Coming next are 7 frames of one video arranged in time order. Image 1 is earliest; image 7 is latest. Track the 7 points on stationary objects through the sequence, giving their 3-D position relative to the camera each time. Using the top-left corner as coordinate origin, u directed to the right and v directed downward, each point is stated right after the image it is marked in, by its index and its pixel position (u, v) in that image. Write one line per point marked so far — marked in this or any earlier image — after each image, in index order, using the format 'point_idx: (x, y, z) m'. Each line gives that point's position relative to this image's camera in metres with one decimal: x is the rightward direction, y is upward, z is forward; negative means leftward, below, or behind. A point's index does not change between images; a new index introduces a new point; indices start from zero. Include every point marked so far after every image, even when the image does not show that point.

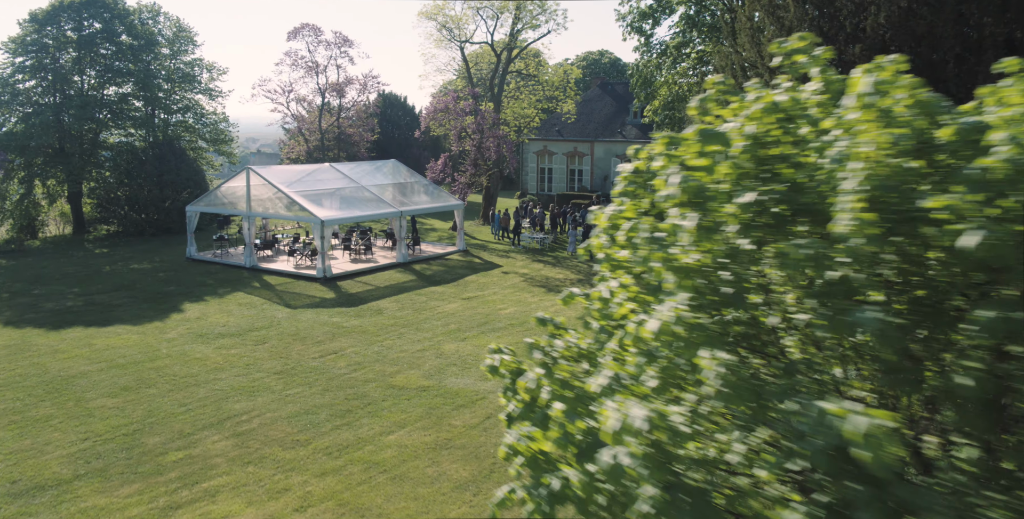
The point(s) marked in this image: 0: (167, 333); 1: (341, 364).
0: (-8.0, -1.7, +16.5) m
1: (-3.4, -2.1, +14.2) m
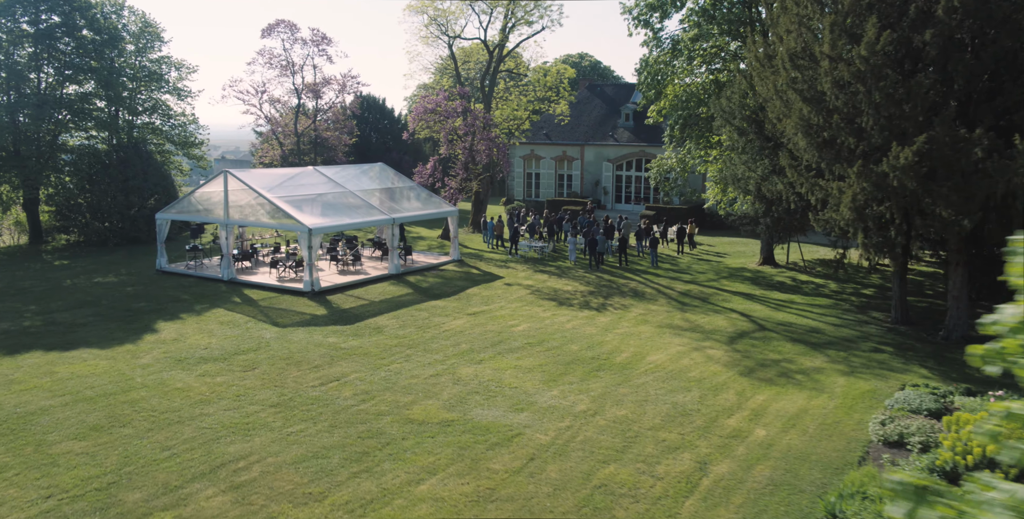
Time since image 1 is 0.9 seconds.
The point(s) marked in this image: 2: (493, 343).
0: (-7.6, -2.0, +14.6) m
1: (-2.9, -2.3, +12.4) m
2: (-0.4, -1.8, +15.5) m
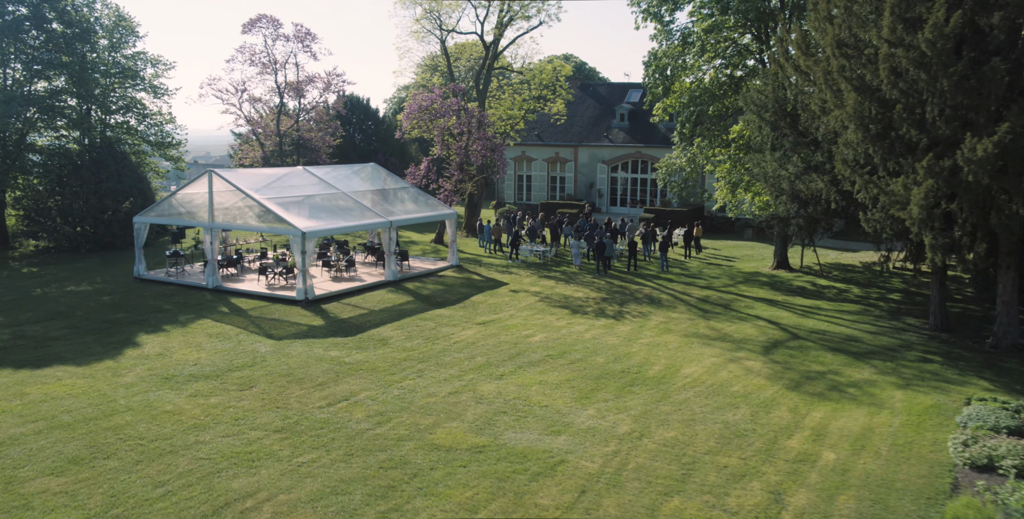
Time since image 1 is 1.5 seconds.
0: (-7.1, -2.1, +13.1) m
1: (-2.4, -2.4, +11.2) m
2: (0.0, -1.9, +14.3) m
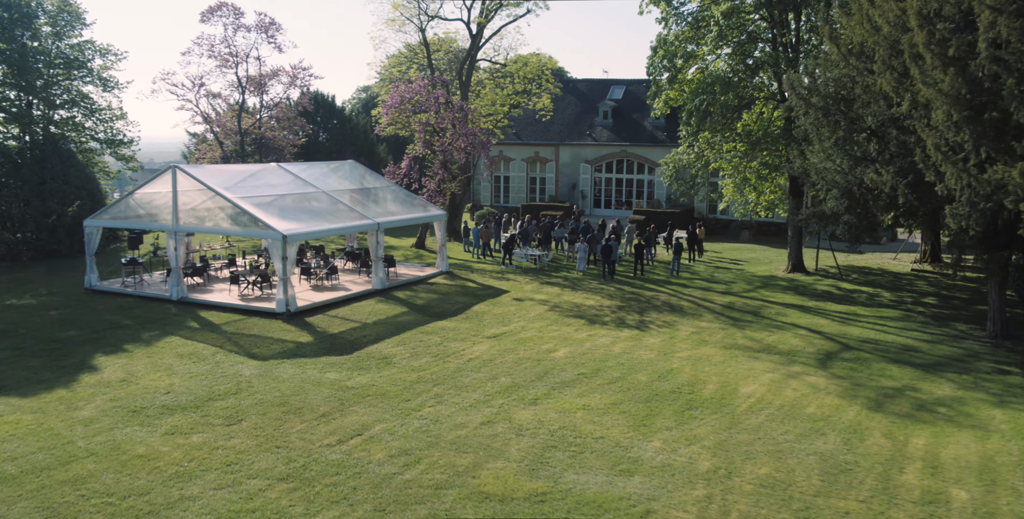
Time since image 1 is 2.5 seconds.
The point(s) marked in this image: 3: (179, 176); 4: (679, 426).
0: (-6.6, -2.3, +10.9) m
1: (-1.7, -2.5, +9.2) m
2: (+0.4, -2.0, +12.5) m
3: (-8.8, +2.2, +19.0) m
4: (+2.4, -2.3, +10.0) m
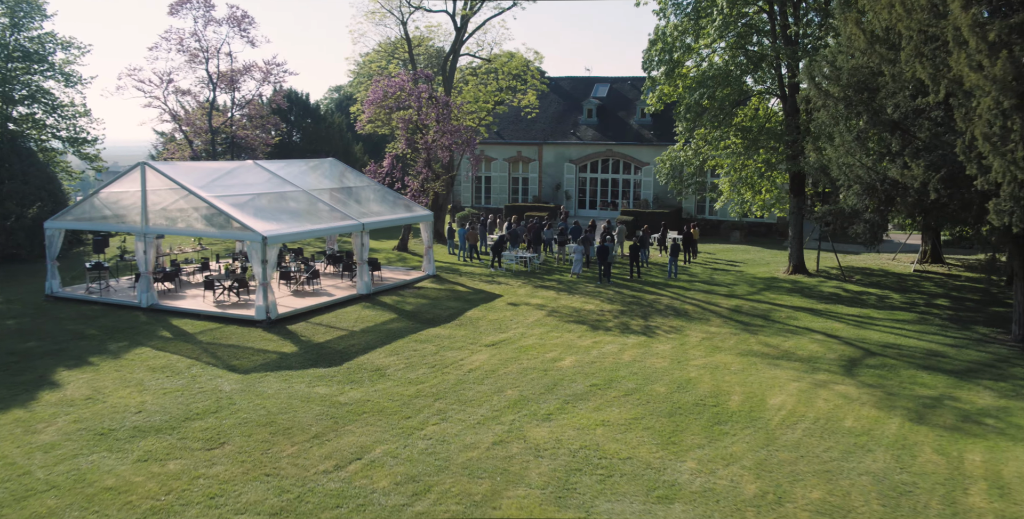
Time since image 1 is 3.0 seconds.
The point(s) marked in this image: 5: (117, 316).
0: (-6.4, -2.4, +9.7) m
1: (-1.5, -2.6, +8.2) m
2: (+0.6, -2.1, +11.5) m
3: (-9.0, +2.1, +17.7) m
4: (+2.6, -2.4, +9.2) m
5: (-9.1, -1.3, +16.5) m
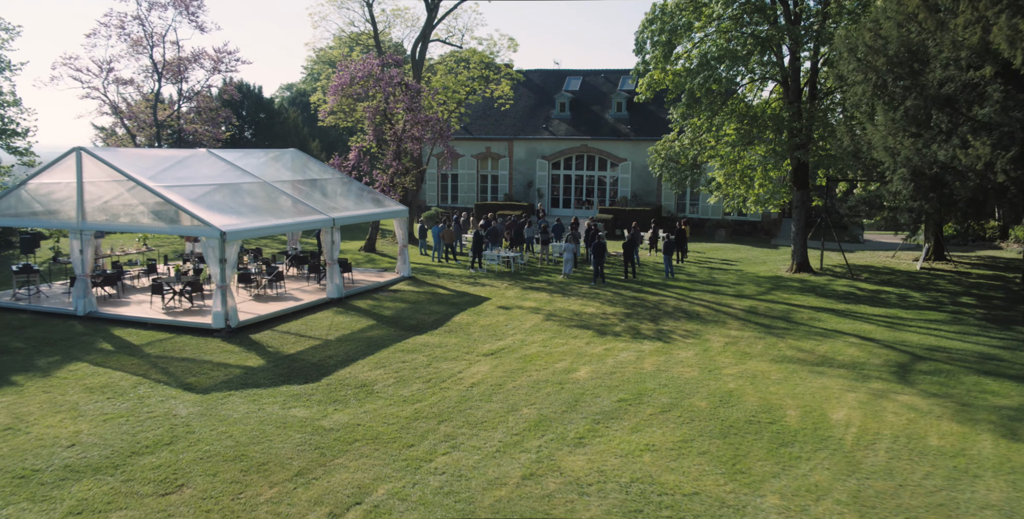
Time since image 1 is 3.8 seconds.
0: (-6.0, -2.3, +7.5) m
1: (-1.0, -2.5, +6.4) m
2: (+0.8, -2.0, +9.8) m
3: (-9.2, +2.1, +15.3) m
4: (+2.9, -2.3, +7.6) m
5: (-9.2, -1.3, +14.1) m
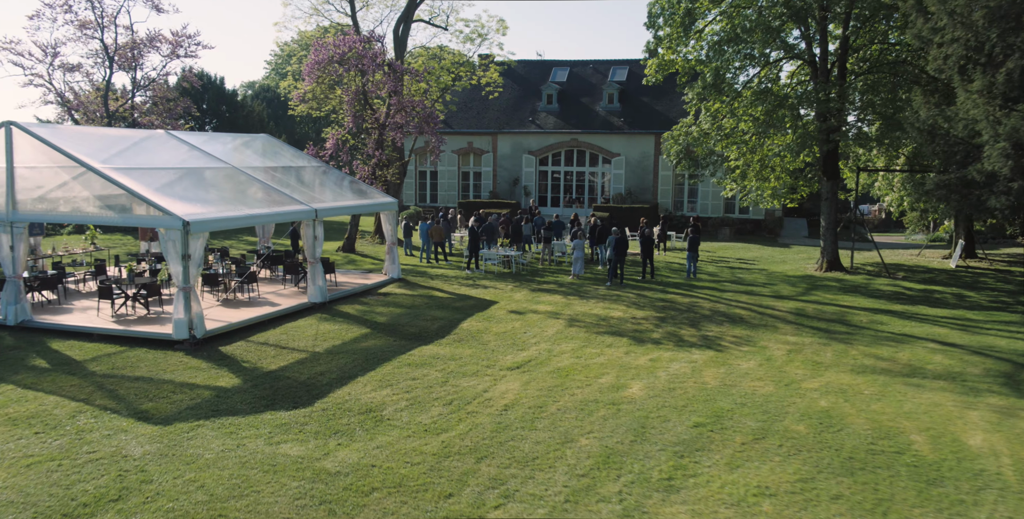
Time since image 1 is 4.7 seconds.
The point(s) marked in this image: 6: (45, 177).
0: (-5.4, -2.2, +5.2) m
1: (-0.3, -2.3, +4.3) m
2: (+1.3, -1.9, +7.8) m
3: (-8.9, +2.1, +12.9) m
4: (+3.6, -2.1, +5.7) m
5: (-8.9, -1.3, +11.6) m
6: (-8.3, +1.4, +12.7) m
